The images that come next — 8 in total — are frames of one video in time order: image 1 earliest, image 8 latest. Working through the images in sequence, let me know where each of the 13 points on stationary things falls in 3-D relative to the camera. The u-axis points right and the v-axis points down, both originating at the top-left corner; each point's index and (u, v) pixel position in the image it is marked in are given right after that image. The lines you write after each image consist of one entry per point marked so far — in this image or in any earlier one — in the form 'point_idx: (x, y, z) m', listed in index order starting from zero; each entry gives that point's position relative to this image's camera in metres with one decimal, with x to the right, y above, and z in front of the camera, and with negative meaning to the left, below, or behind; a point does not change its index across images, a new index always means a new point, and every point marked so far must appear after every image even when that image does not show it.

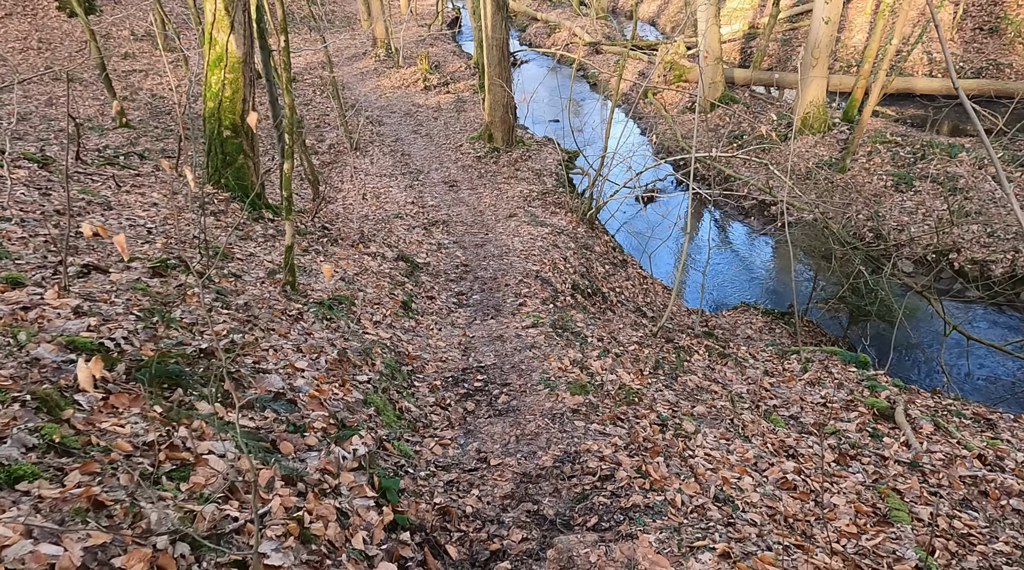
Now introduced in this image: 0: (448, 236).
0: (-1.2, +1.0, +15.2) m
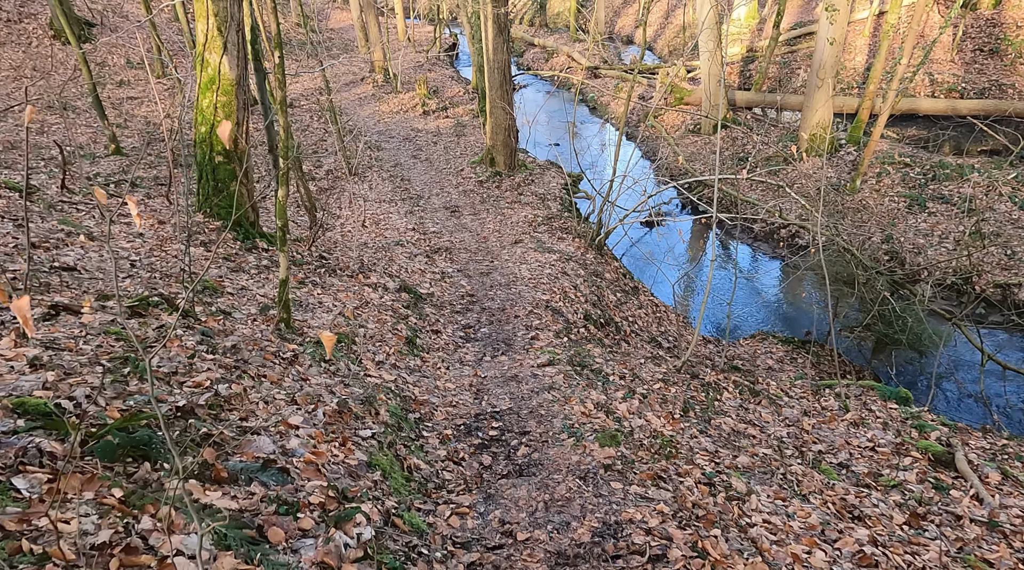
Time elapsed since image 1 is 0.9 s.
0: (-1.1, +0.4, +14.5) m
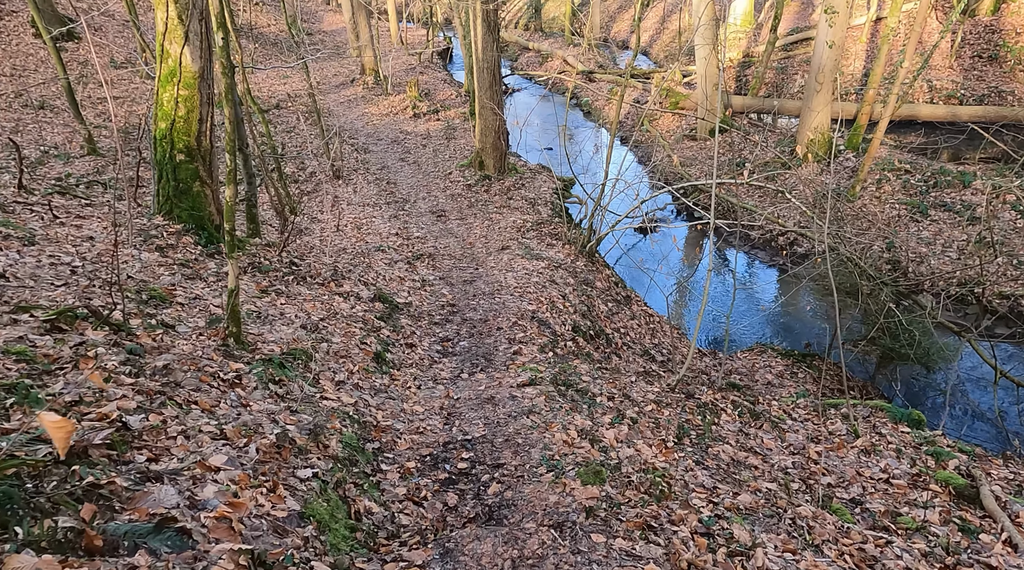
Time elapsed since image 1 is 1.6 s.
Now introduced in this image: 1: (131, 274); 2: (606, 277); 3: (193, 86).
0: (-1.3, +0.2, +13.7) m
1: (-4.6, +0.1, +9.2) m
2: (+1.8, +0.2, +14.9) m
3: (-4.4, +2.7, +10.7) m
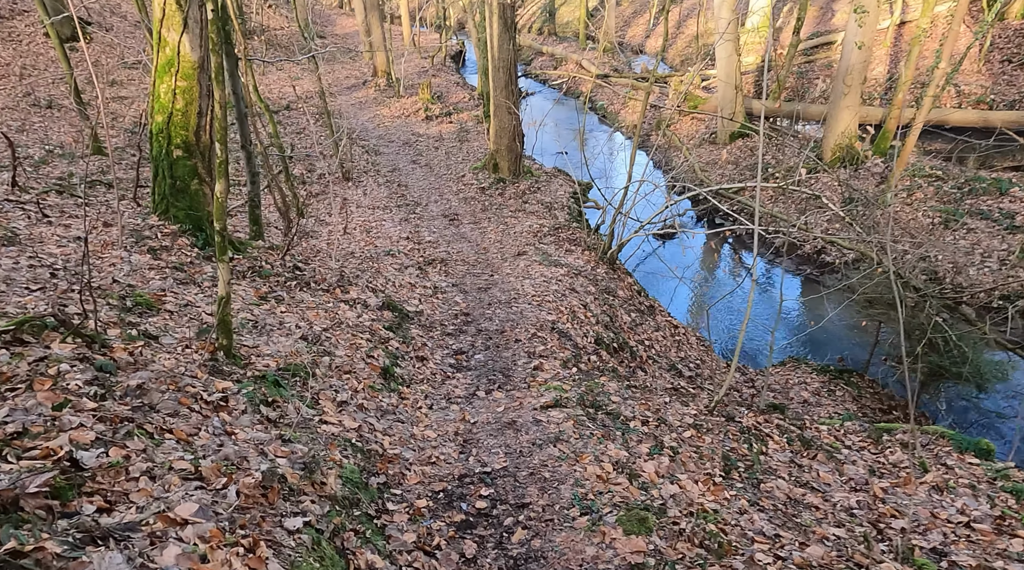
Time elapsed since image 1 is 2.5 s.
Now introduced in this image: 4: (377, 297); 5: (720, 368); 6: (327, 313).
0: (-1.0, +0.1, +12.9) m
1: (-4.3, +0.1, +8.4) m
2: (+2.1, 0.0, +14.1) m
3: (-4.1, +2.7, +10.0) m
4: (-1.9, -0.2, +10.6) m
5: (+3.3, -1.3, +12.4) m
6: (-2.3, -0.4, +9.5) m
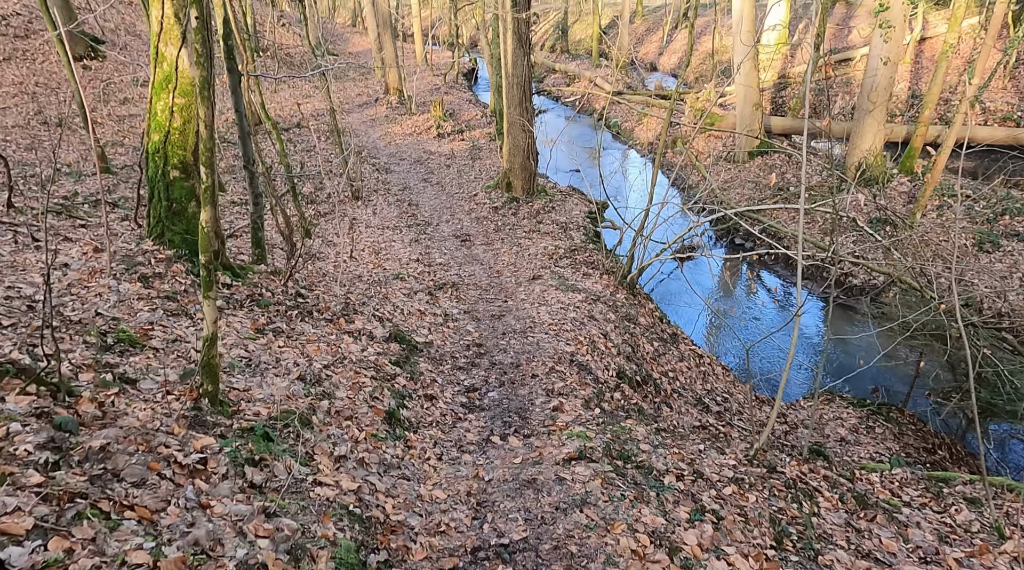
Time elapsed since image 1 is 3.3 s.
0: (-0.8, -0.3, +12.3) m
1: (-4.2, -0.2, +7.8) m
2: (+2.4, -0.5, +13.4) m
3: (-3.9, +2.3, +9.4) m
4: (-1.6, -0.5, +10.0) m
5: (+3.6, -1.8, +11.6) m
6: (-2.1, -0.7, +8.9) m
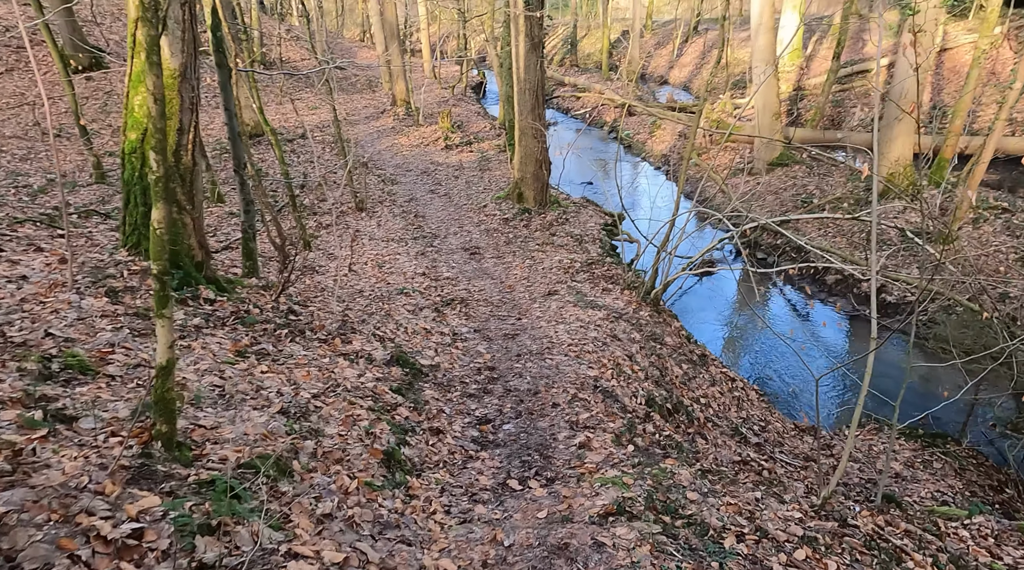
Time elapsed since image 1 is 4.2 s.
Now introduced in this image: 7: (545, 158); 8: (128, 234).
0: (-0.6, -0.5, +11.2) m
1: (-4.0, -0.4, +6.8) m
2: (+2.6, -0.7, +12.3) m
3: (-3.7, +2.2, +8.5) m
4: (-1.5, -0.7, +8.9) m
5: (+3.8, -2.0, +10.5) m
6: (-1.9, -0.9, +7.8) m
7: (+0.8, +3.1, +18.6) m
8: (-4.4, +0.6, +8.8) m
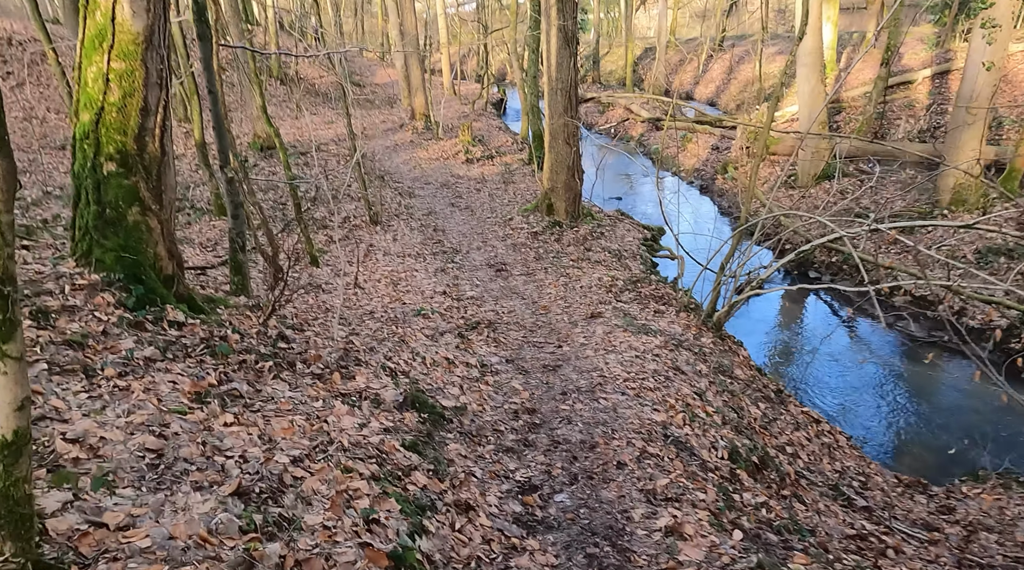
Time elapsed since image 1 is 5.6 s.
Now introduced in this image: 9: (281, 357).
0: (-0.1, -0.8, +9.4) m
1: (-3.6, -0.5, +5.0) m
2: (+3.1, -1.0, +10.4) m
3: (-3.3, +2.0, +6.7) m
4: (-1.0, -0.9, +7.1) m
5: (+4.2, -2.2, +8.5) m
6: (-1.5, -1.0, +6.0) m
7: (+1.5, +2.6, +16.8) m
8: (-3.9, +0.4, +7.1) m
9: (-2.0, -0.6, +6.8) m
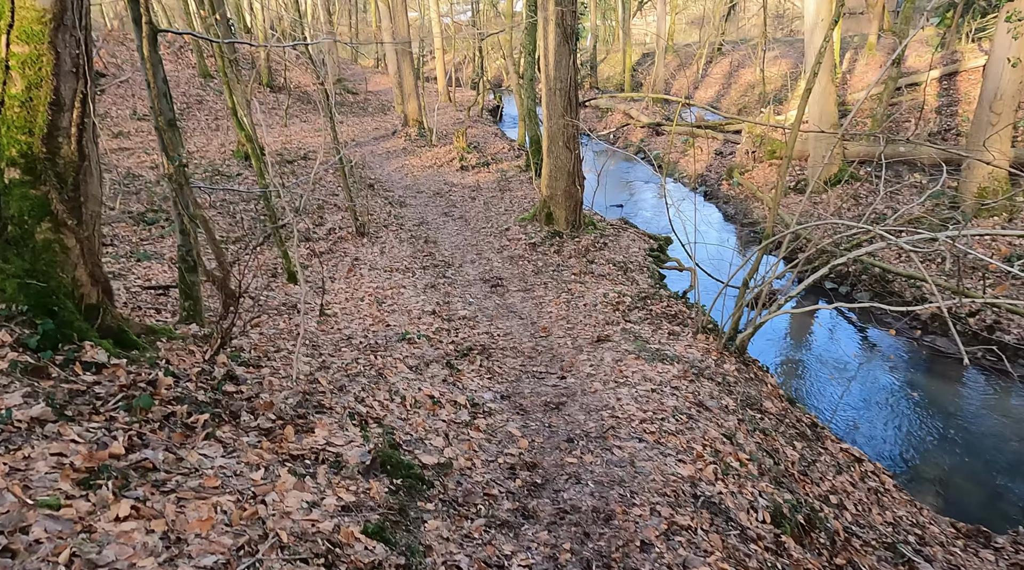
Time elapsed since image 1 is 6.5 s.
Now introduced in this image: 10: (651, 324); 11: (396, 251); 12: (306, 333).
0: (-0.2, -1.0, +8.1) m
1: (-3.7, -0.7, +3.8) m
2: (+3.1, -1.2, +9.1) m
3: (-3.4, +1.8, +5.5) m
4: (-1.1, -1.1, +5.8) m
5: (+4.2, -2.4, +7.2) m
6: (-1.6, -1.2, +4.8) m
7: (+1.4, +2.3, +15.6) m
8: (-4.0, +0.2, +5.8) m
9: (-2.1, -0.8, +5.5) m
10: (+1.9, -0.5, +10.3) m
11: (-2.3, +0.7, +14.9) m
12: (-2.3, -0.5, +8.4) m
